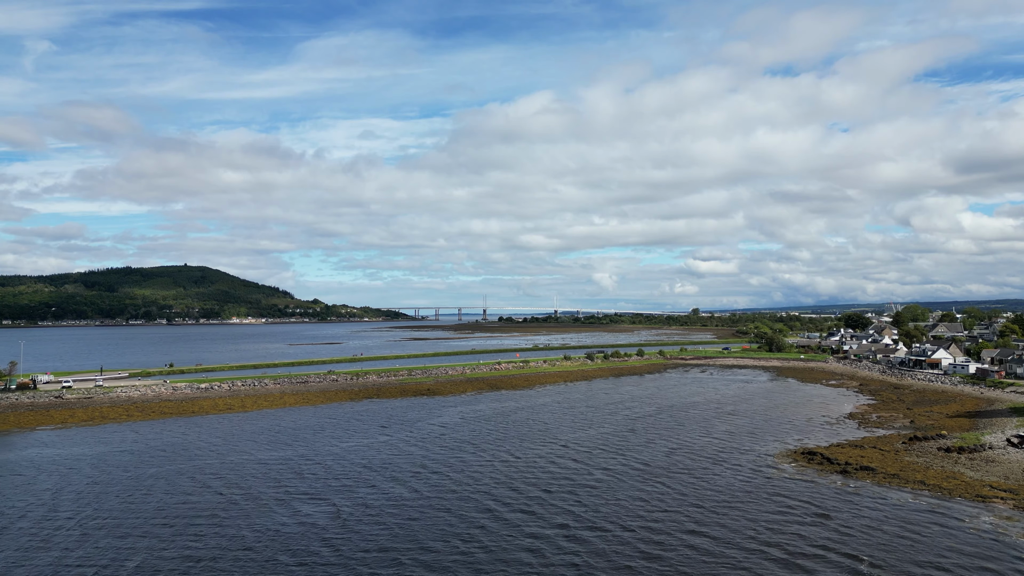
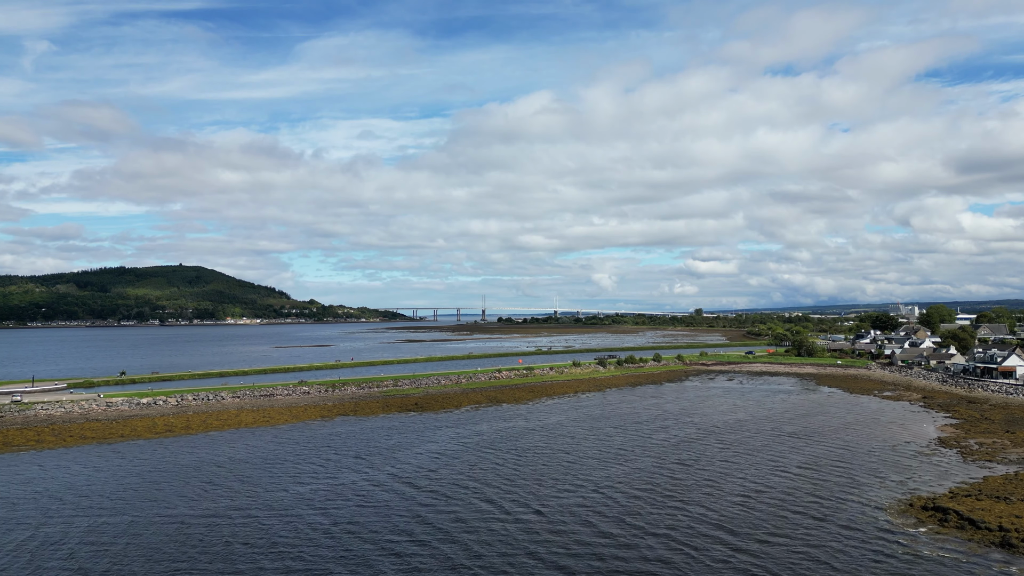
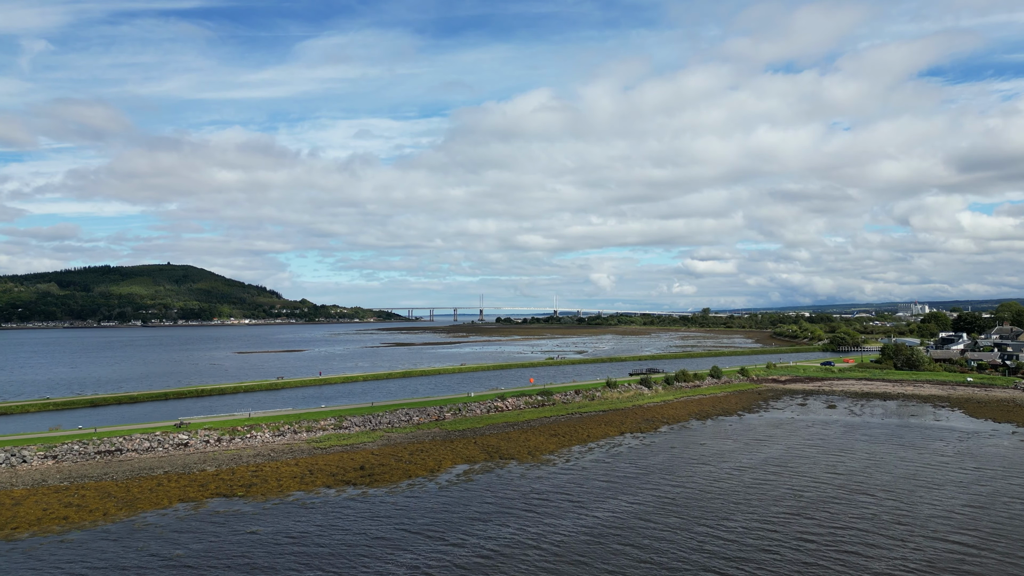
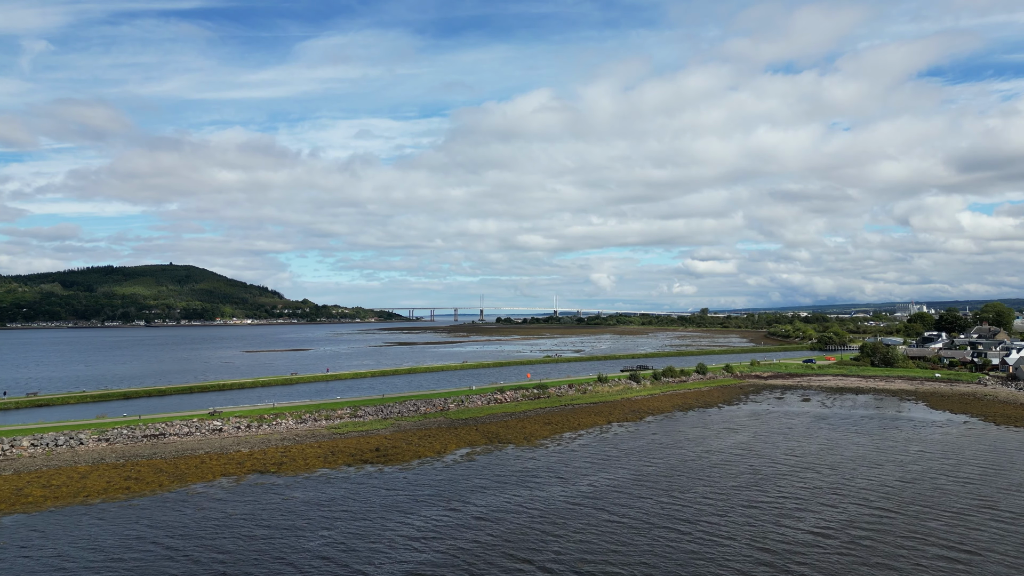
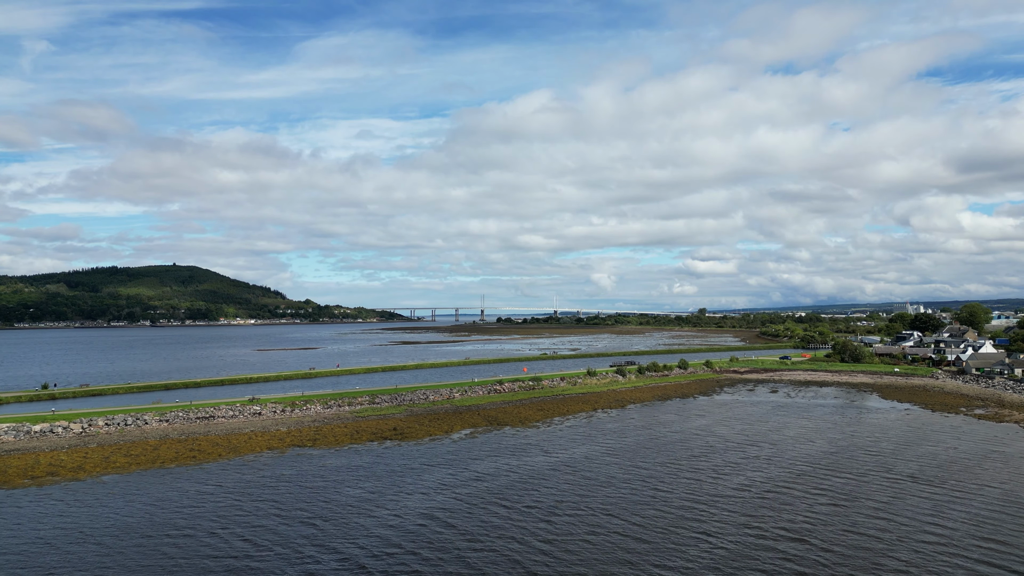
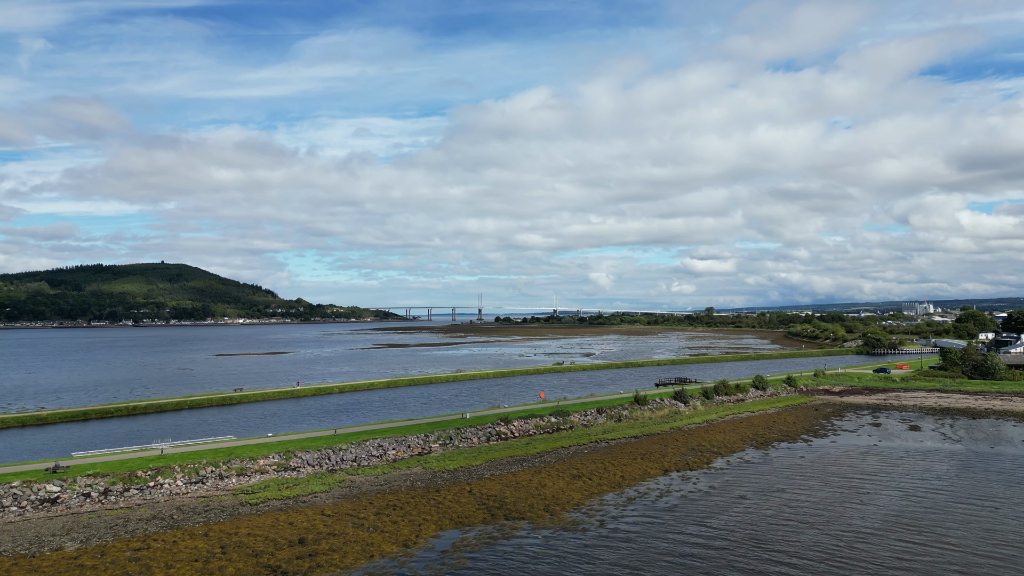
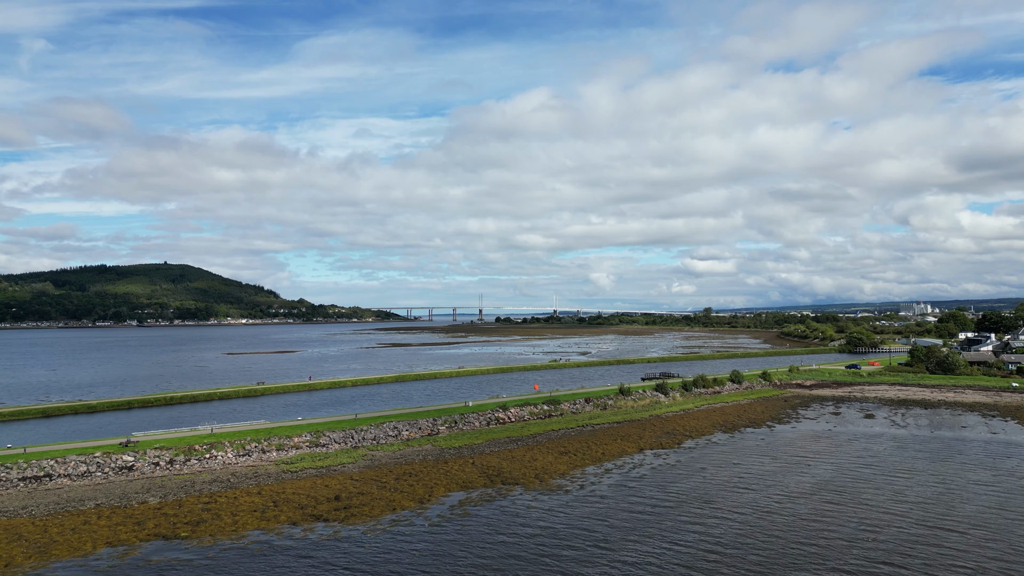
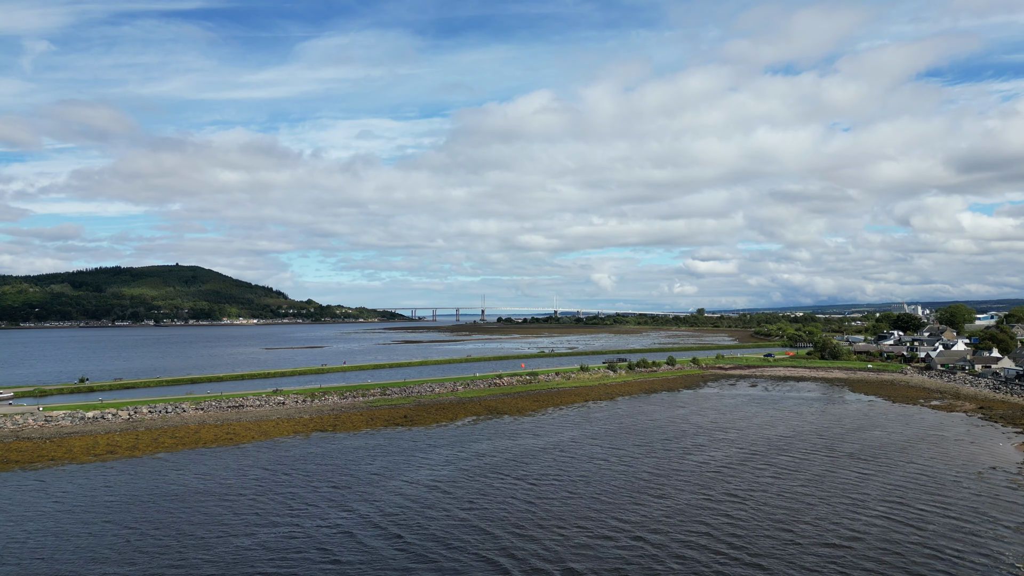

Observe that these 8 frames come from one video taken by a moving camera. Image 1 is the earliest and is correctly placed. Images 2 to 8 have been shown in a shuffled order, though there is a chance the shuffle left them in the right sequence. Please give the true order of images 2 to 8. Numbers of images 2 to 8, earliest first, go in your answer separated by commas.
2, 8, 5, 4, 3, 7, 6
